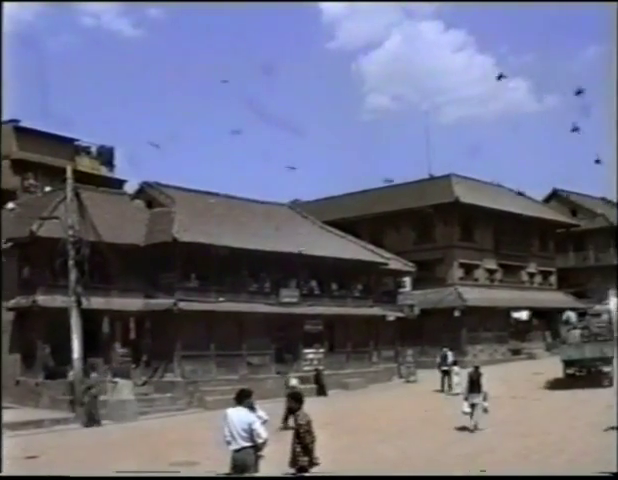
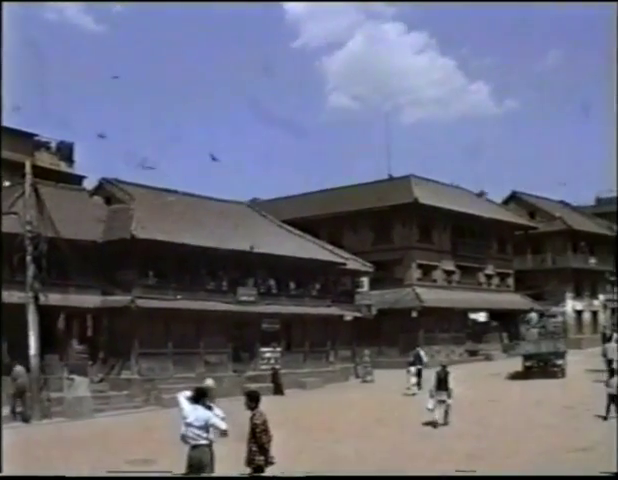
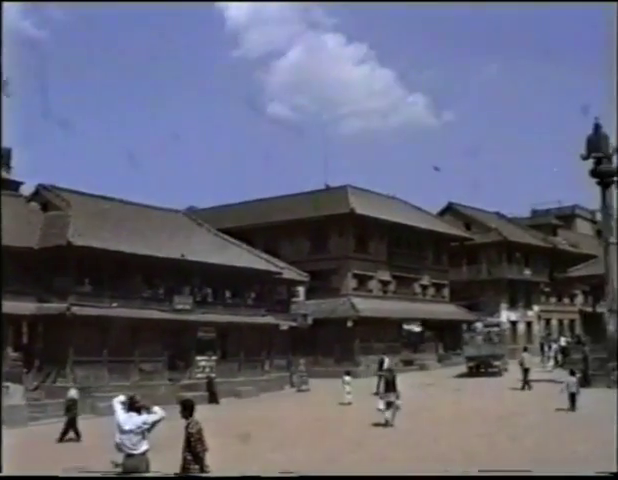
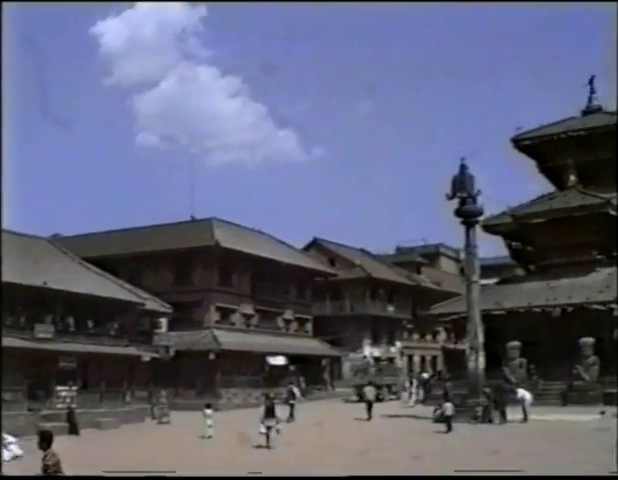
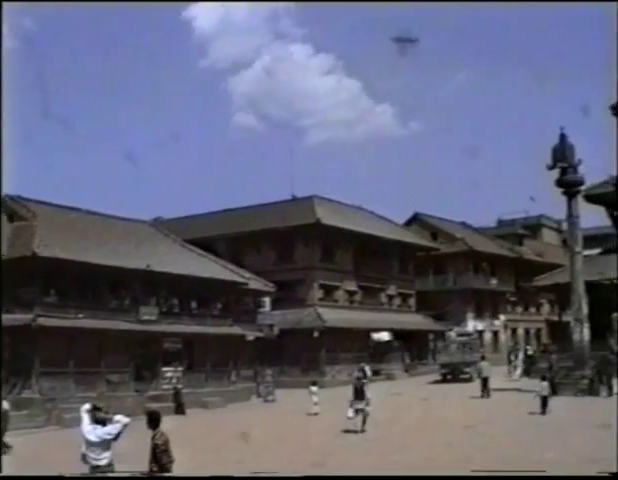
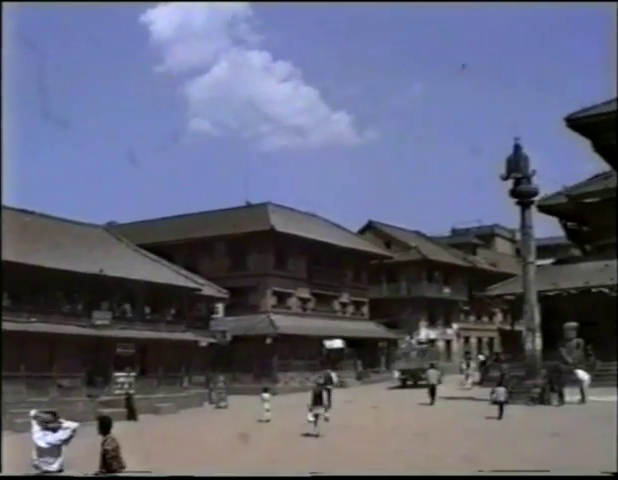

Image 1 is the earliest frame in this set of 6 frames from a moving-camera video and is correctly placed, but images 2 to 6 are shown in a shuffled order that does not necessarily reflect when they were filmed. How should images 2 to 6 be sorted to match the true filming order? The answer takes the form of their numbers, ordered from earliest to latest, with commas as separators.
2, 3, 5, 6, 4
